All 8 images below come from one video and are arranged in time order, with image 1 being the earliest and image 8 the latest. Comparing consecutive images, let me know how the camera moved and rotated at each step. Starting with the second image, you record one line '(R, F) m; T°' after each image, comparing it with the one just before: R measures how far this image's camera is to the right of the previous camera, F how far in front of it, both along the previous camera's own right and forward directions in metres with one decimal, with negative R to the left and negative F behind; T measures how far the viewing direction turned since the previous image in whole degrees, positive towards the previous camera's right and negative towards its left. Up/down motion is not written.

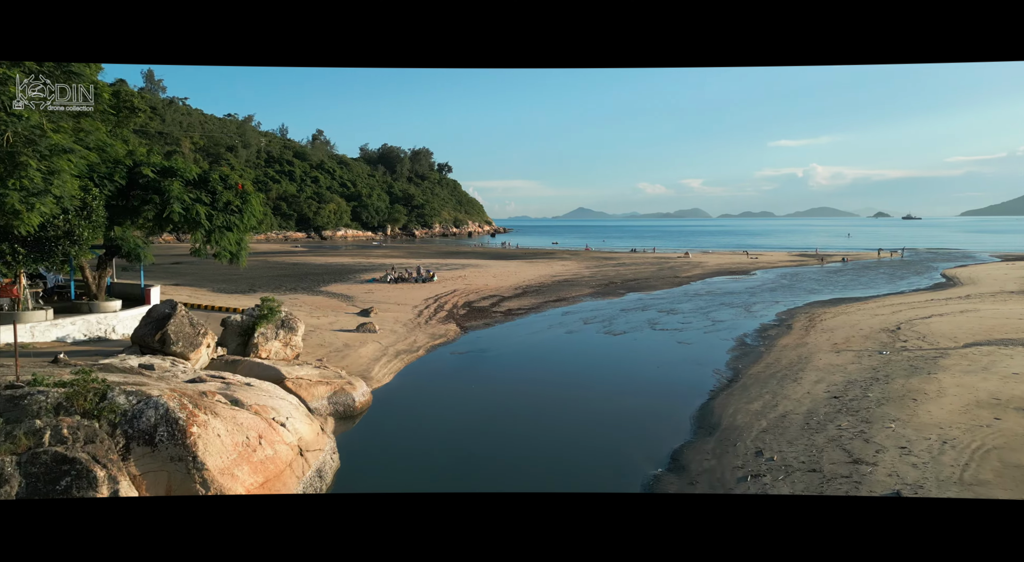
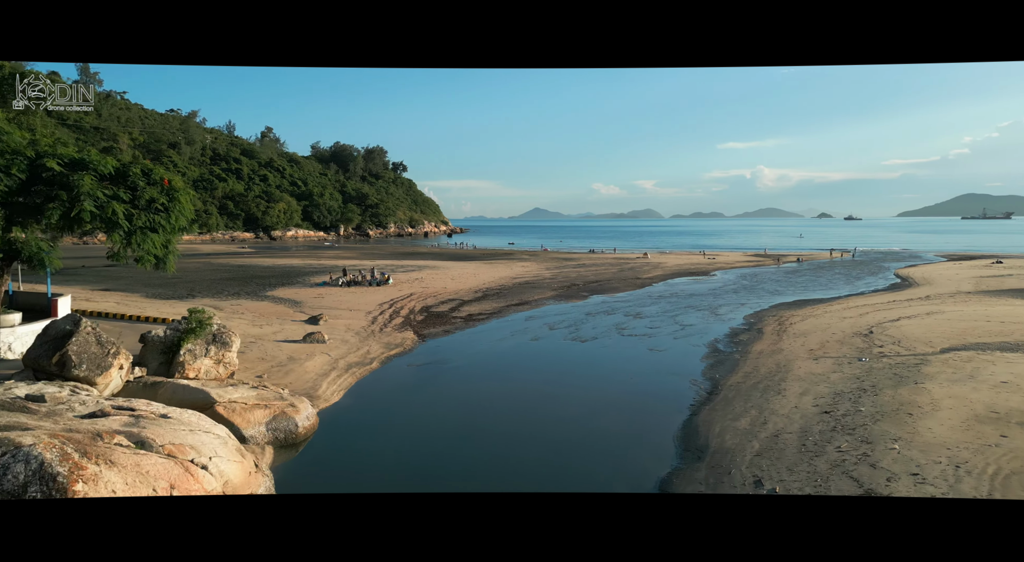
(-0.1, +1.1) m; +4°
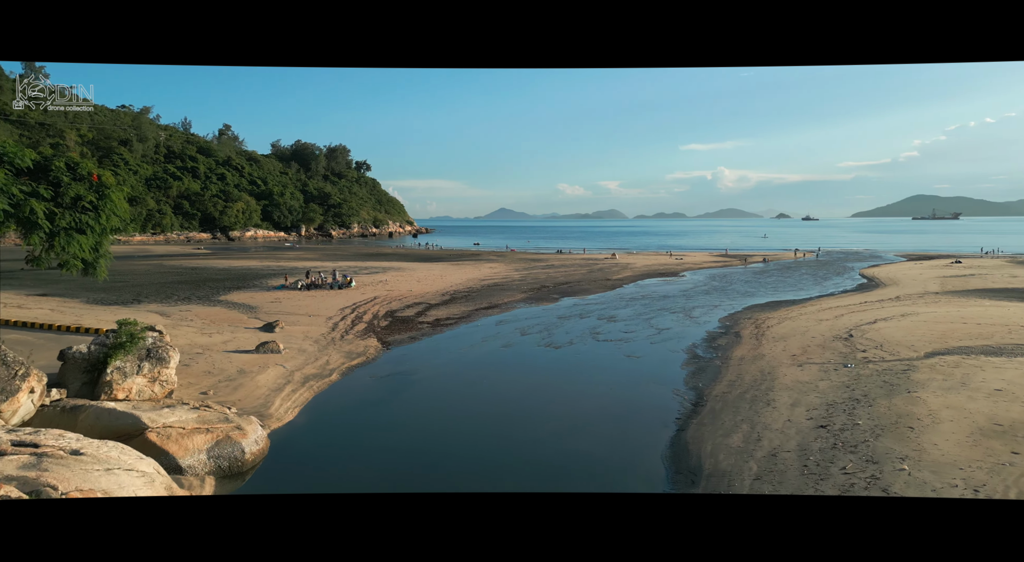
(-0.1, +0.9) m; +3°
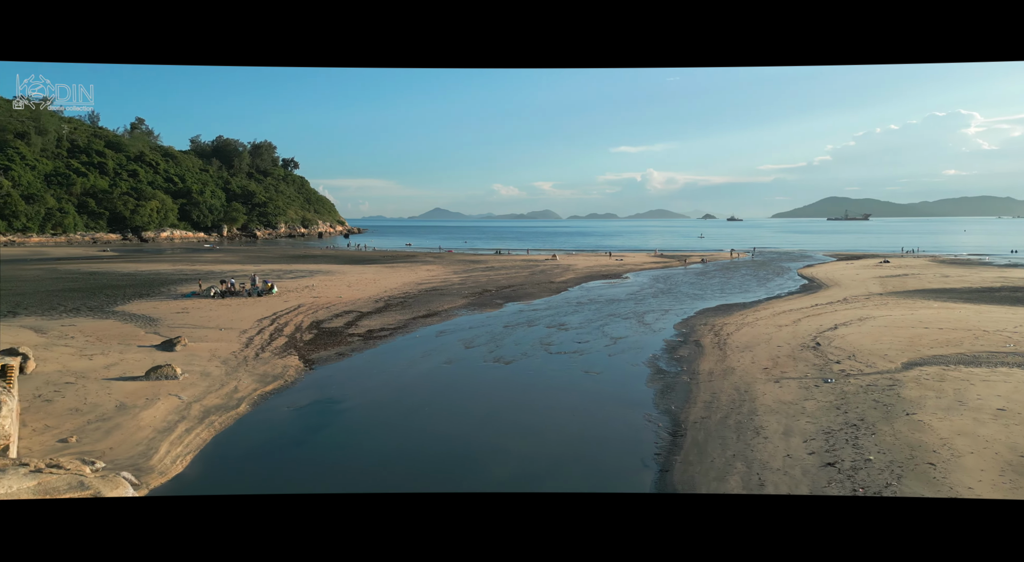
(-0.2, +1.8) m; +6°
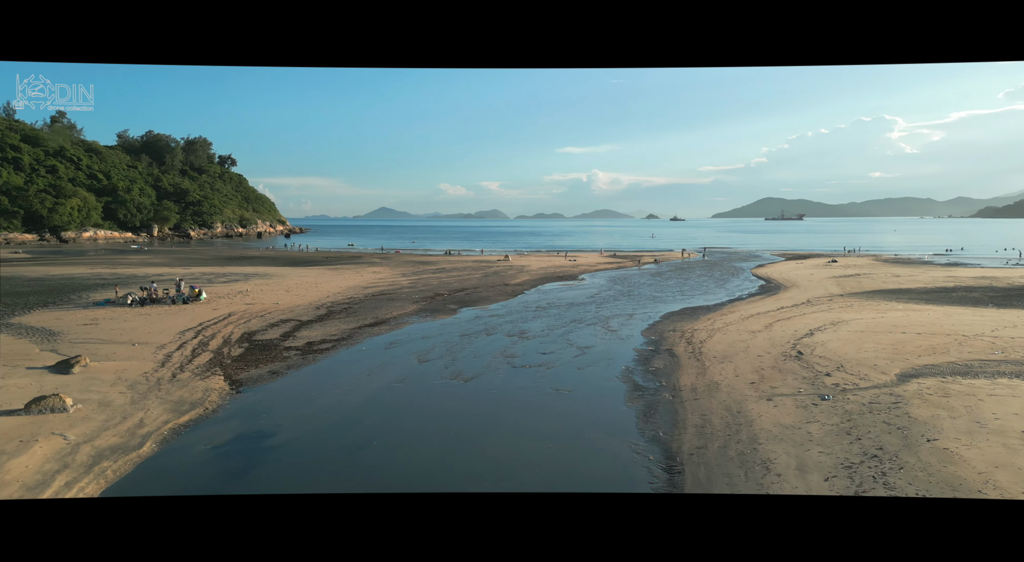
(-0.2, +1.5) m; +5°
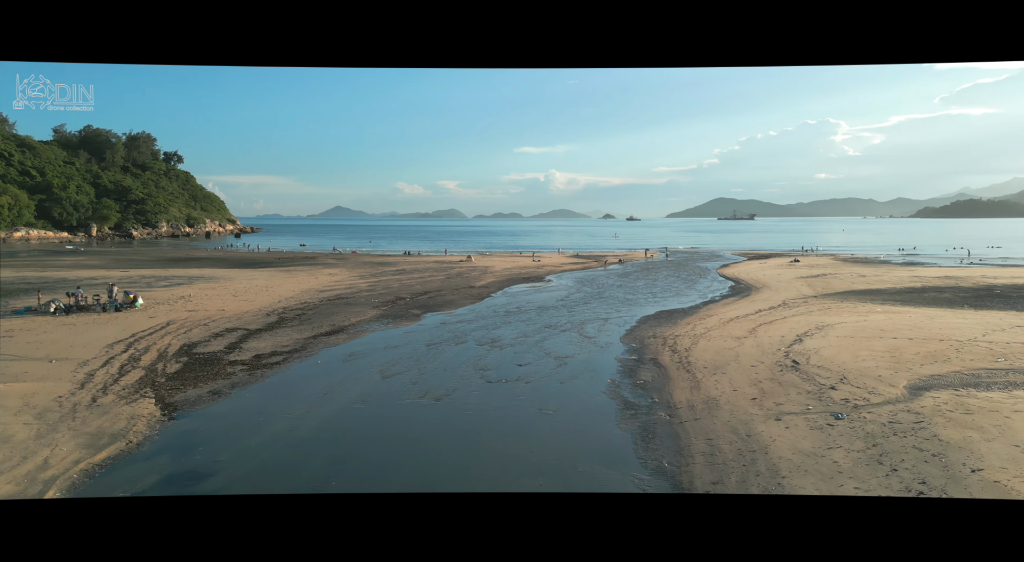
(-0.3, +1.3) m; +4°
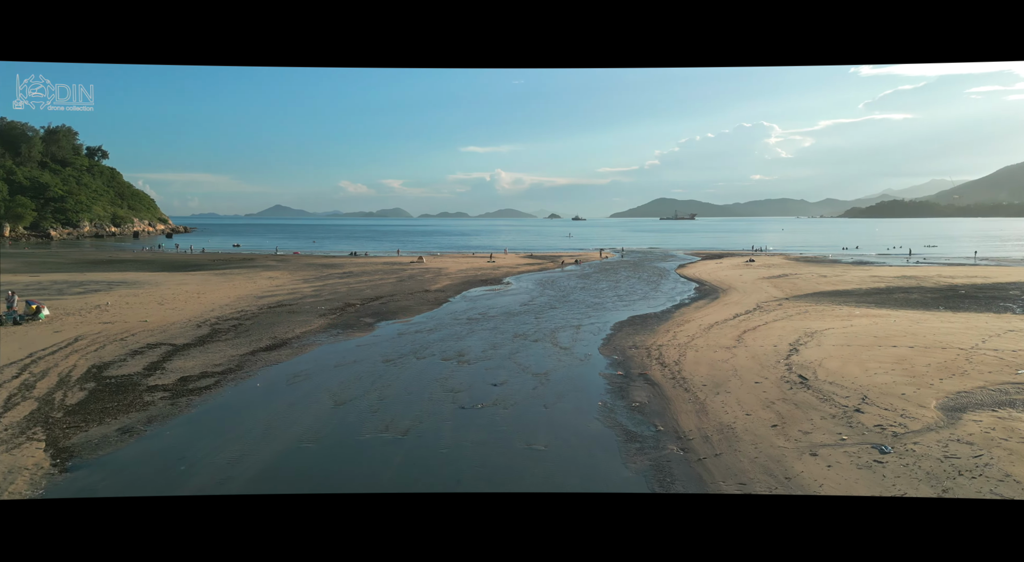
(-0.5, +1.7) m; +5°
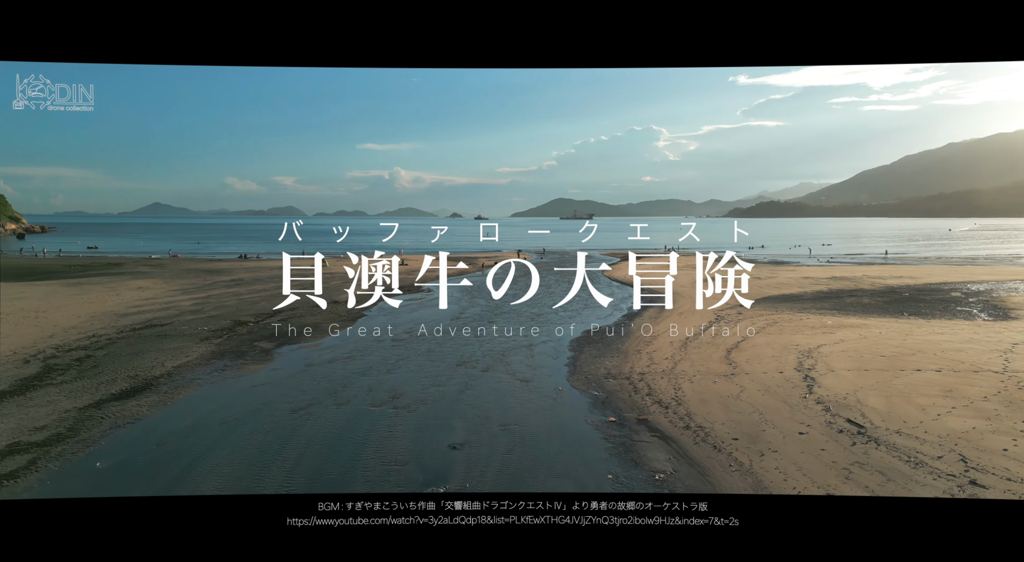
(-0.9, +3.4) m; +9°
